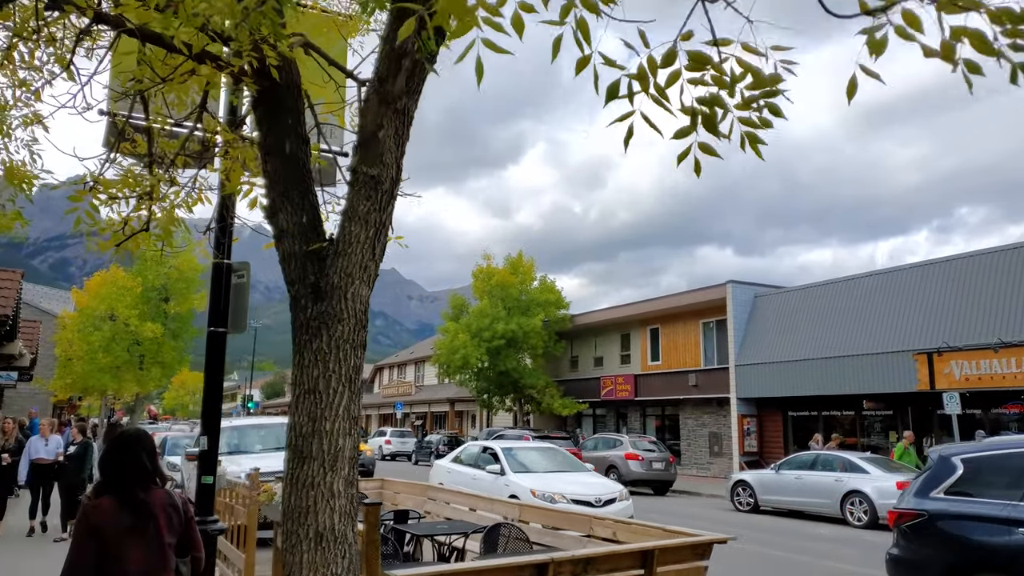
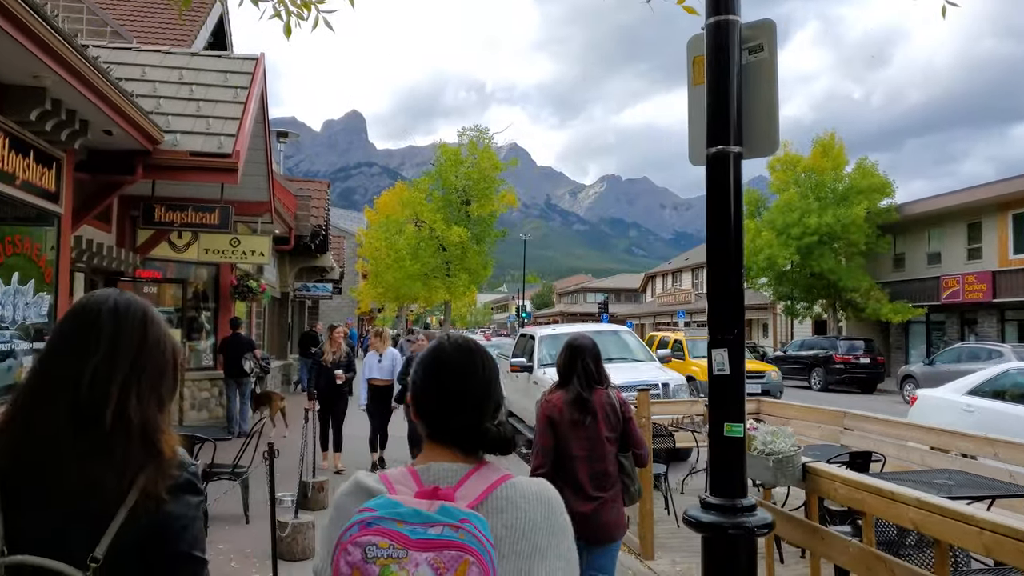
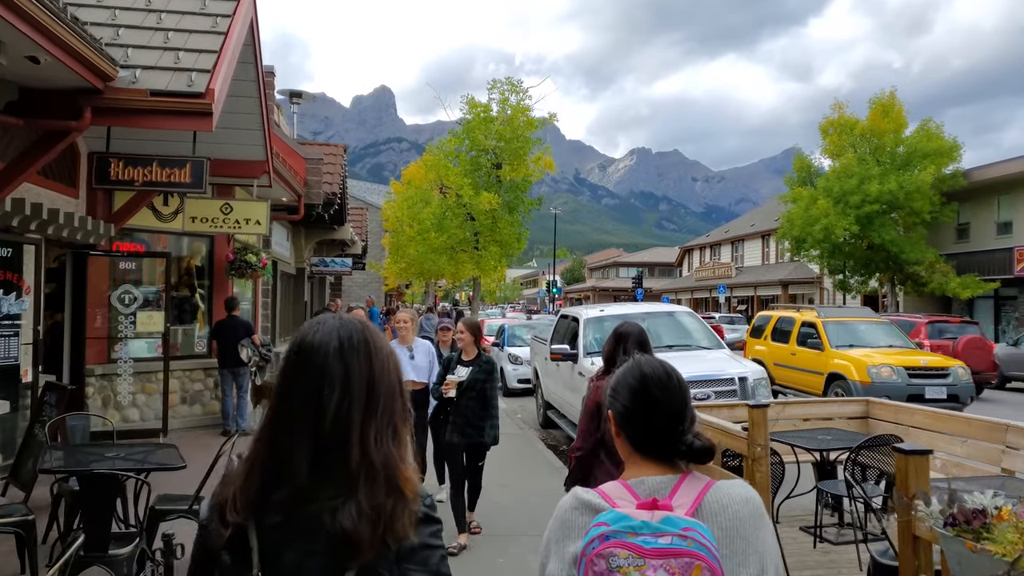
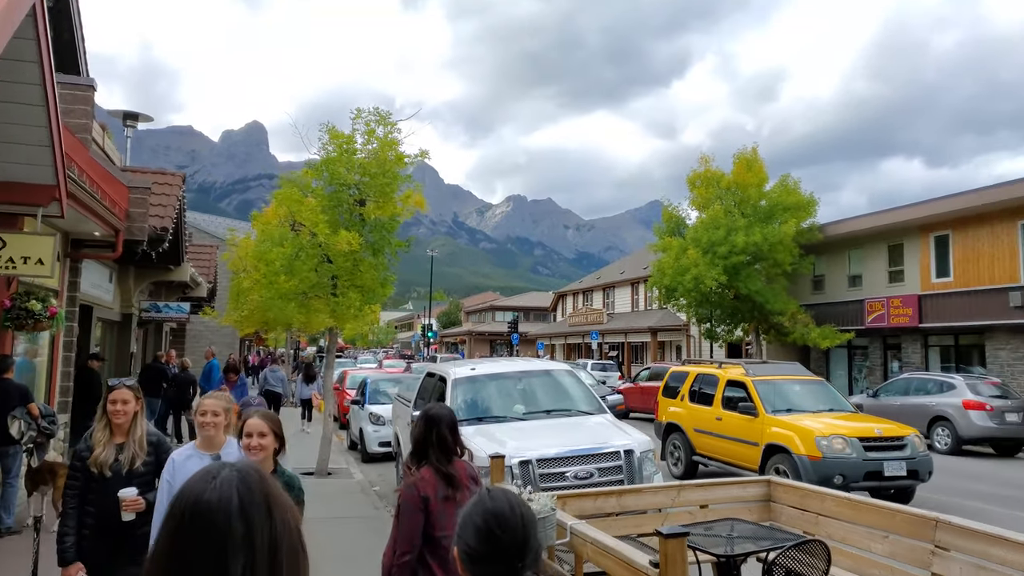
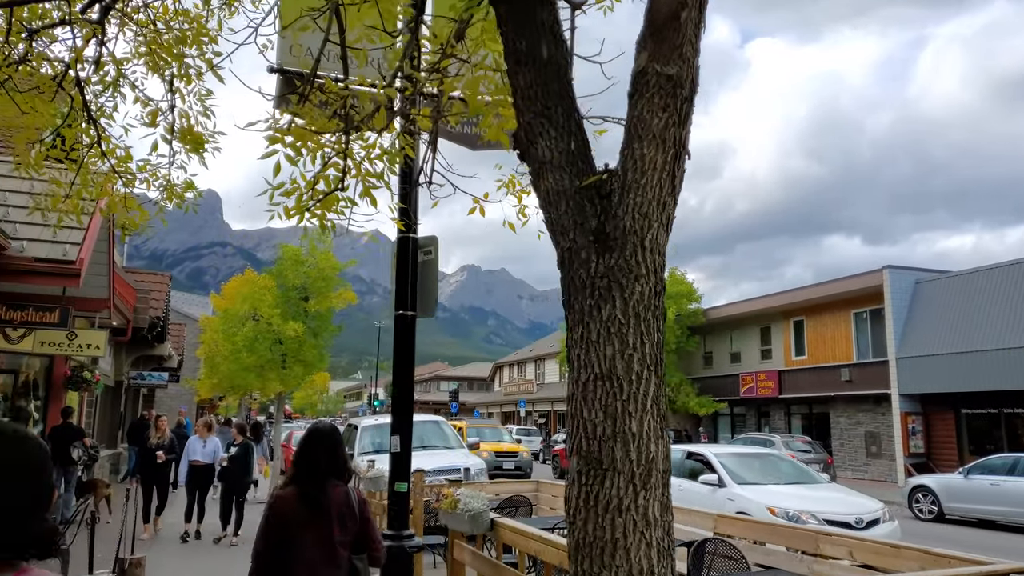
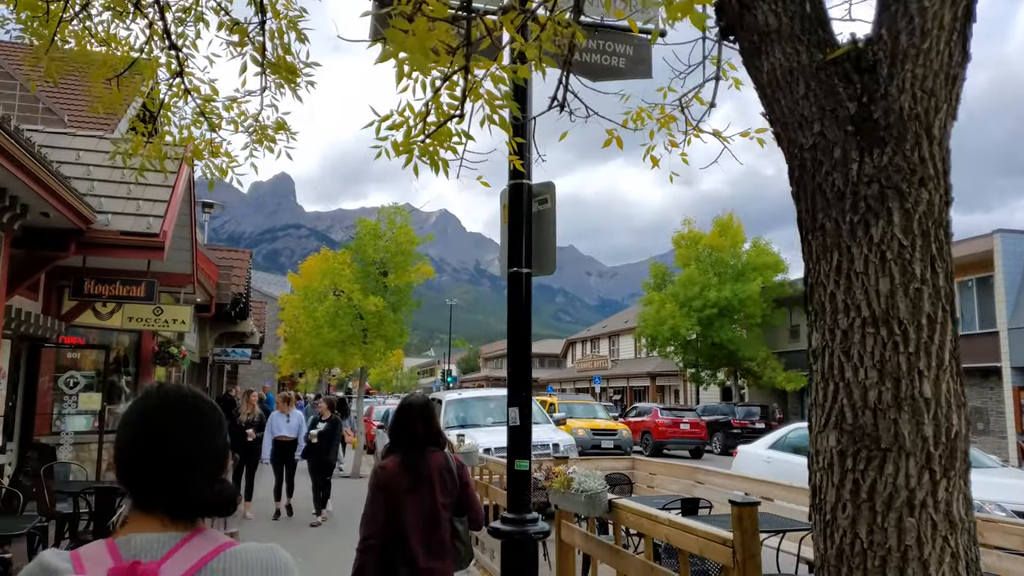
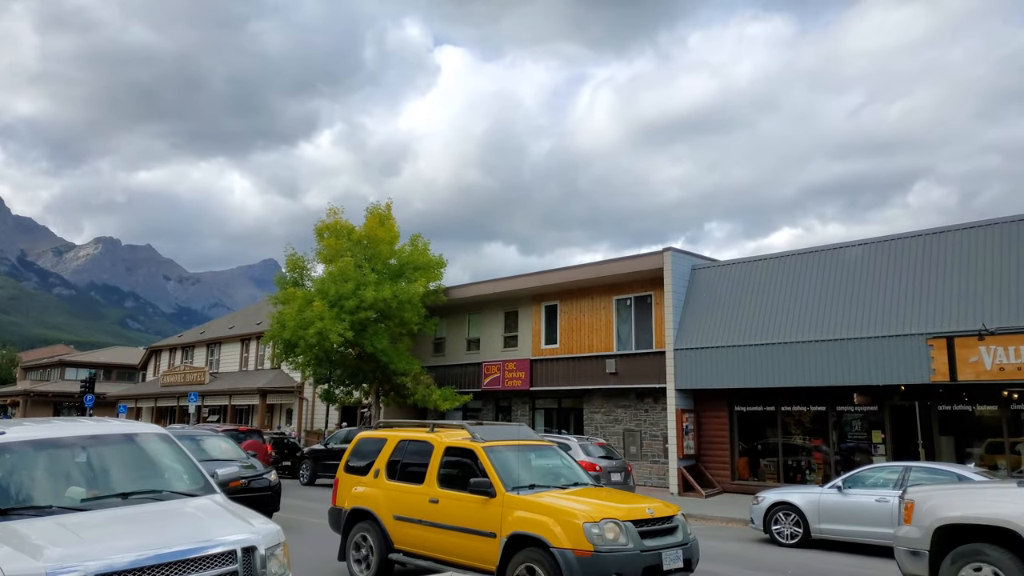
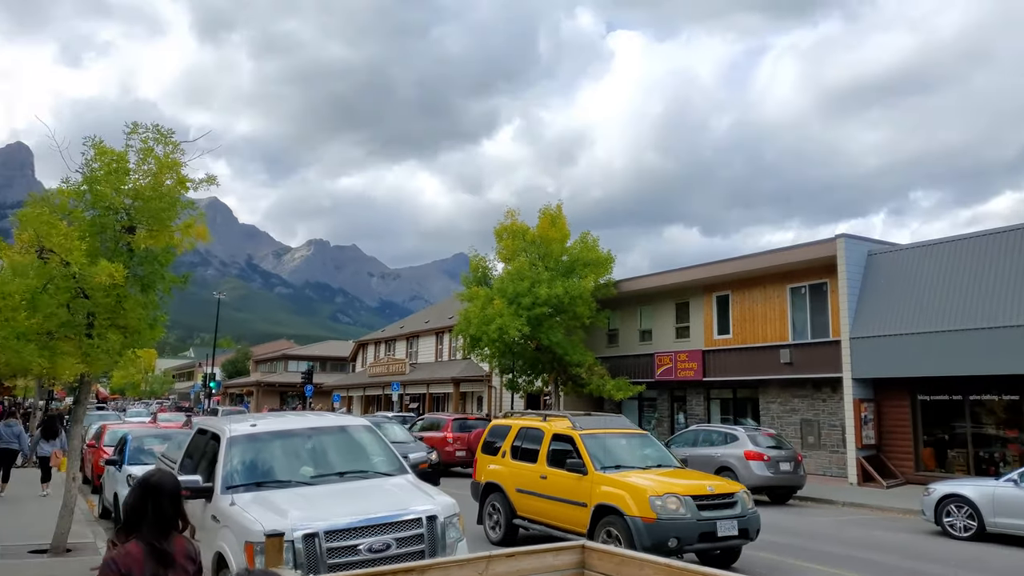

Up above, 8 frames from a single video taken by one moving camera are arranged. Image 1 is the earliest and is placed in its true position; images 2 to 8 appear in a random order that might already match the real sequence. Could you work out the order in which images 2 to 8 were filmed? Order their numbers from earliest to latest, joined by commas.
5, 6, 2, 3, 4, 8, 7
